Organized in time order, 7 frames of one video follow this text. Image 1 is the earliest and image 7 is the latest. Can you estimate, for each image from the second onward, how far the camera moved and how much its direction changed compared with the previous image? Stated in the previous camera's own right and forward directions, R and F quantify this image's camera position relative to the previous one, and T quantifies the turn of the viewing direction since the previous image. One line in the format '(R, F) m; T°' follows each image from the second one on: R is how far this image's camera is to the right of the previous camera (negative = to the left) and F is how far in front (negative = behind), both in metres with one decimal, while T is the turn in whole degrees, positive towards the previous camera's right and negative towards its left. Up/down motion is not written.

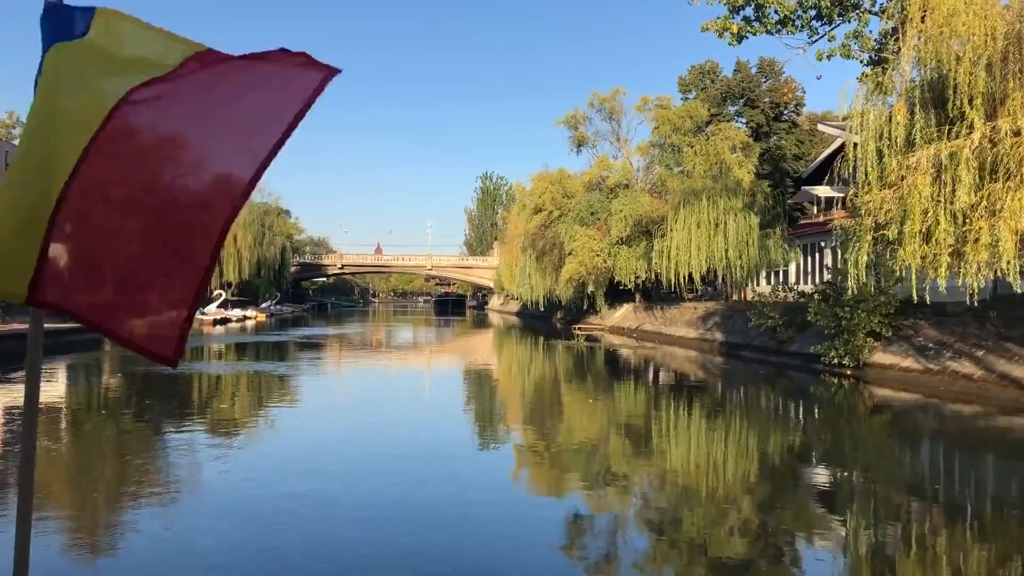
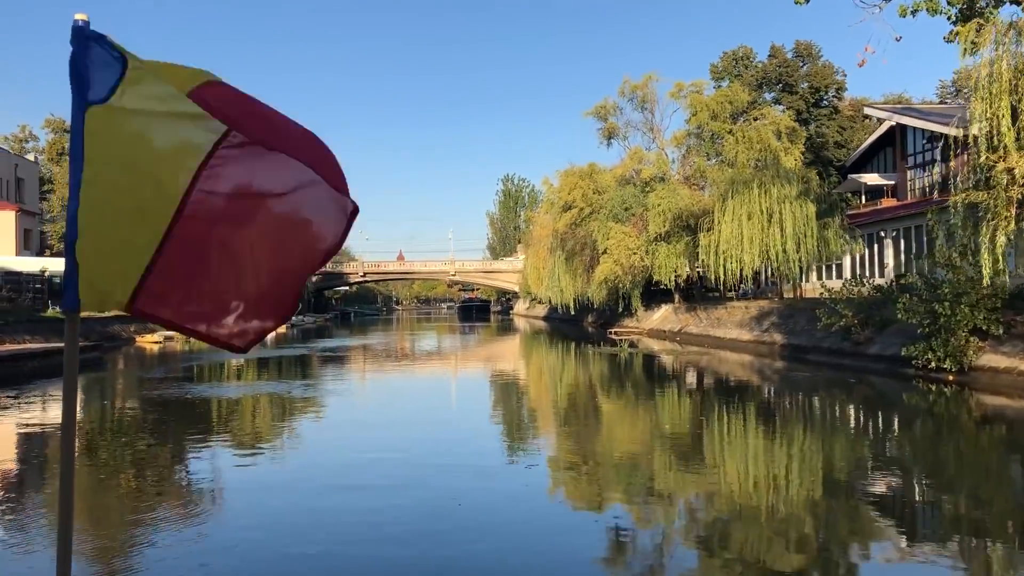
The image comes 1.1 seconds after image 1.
(-0.1, +1.0) m; -1°
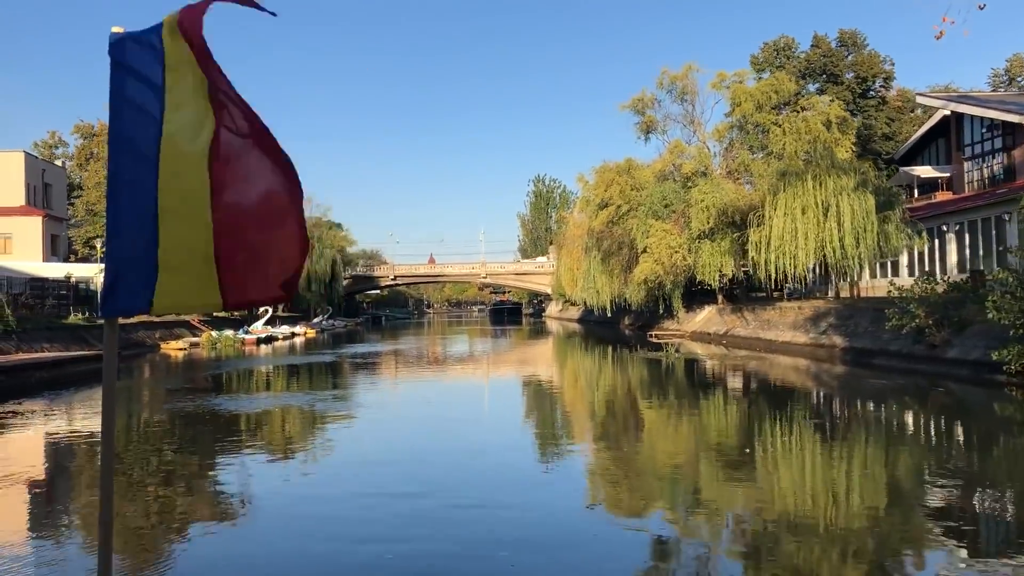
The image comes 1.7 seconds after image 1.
(-0.1, +0.6) m; -2°
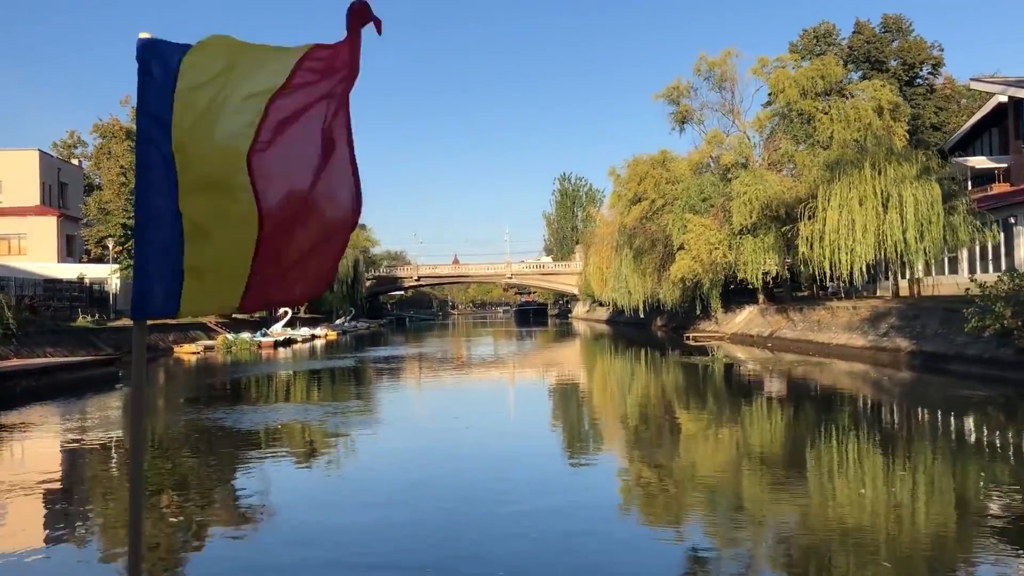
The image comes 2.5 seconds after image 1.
(-0.1, +0.8) m; -2°
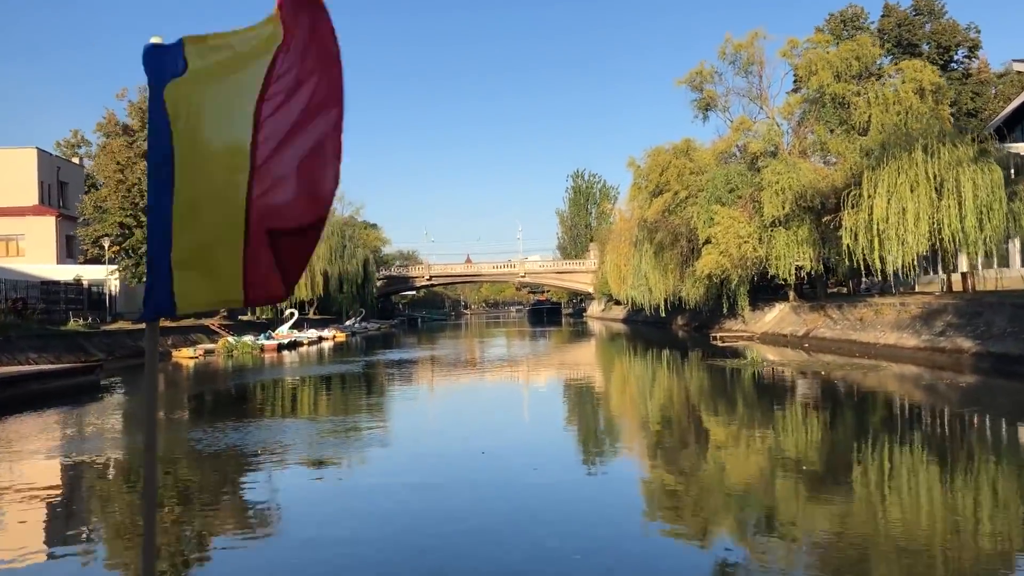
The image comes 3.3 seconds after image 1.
(0.0, +0.8) m; -1°
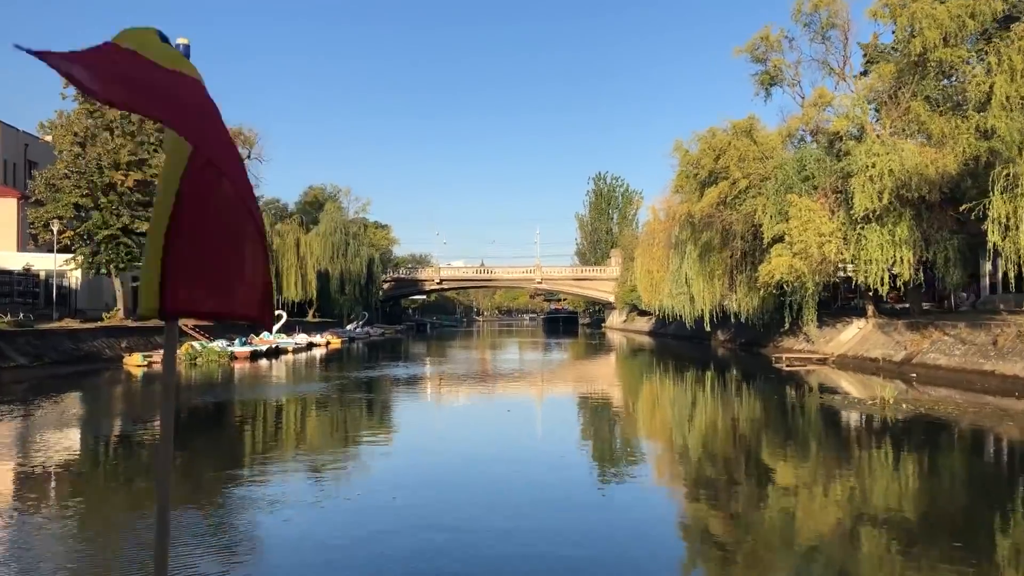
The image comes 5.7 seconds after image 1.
(-0.1, +2.4) m; -1°
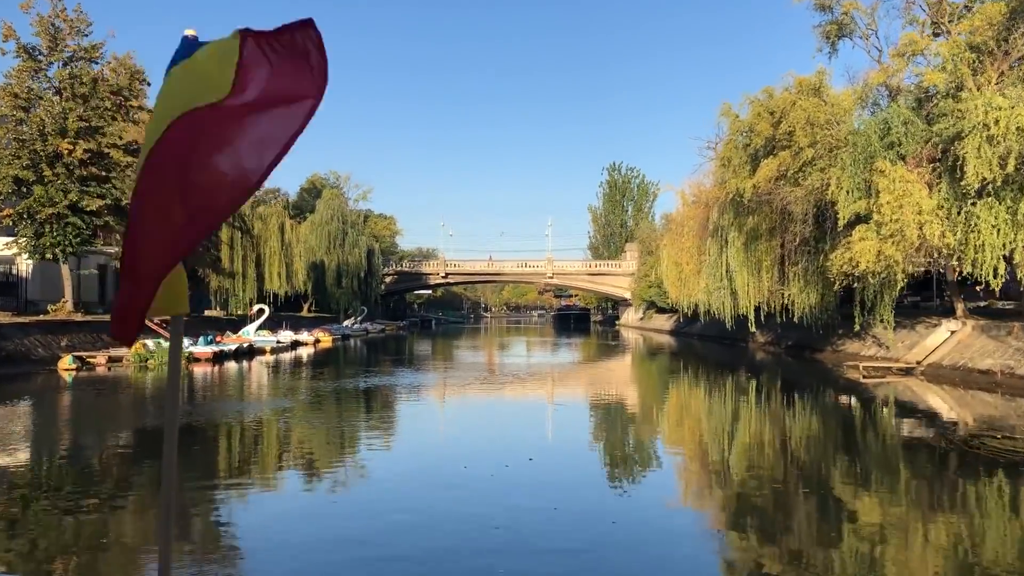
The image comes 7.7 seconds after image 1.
(-0.1, +2.0) m; -1°
